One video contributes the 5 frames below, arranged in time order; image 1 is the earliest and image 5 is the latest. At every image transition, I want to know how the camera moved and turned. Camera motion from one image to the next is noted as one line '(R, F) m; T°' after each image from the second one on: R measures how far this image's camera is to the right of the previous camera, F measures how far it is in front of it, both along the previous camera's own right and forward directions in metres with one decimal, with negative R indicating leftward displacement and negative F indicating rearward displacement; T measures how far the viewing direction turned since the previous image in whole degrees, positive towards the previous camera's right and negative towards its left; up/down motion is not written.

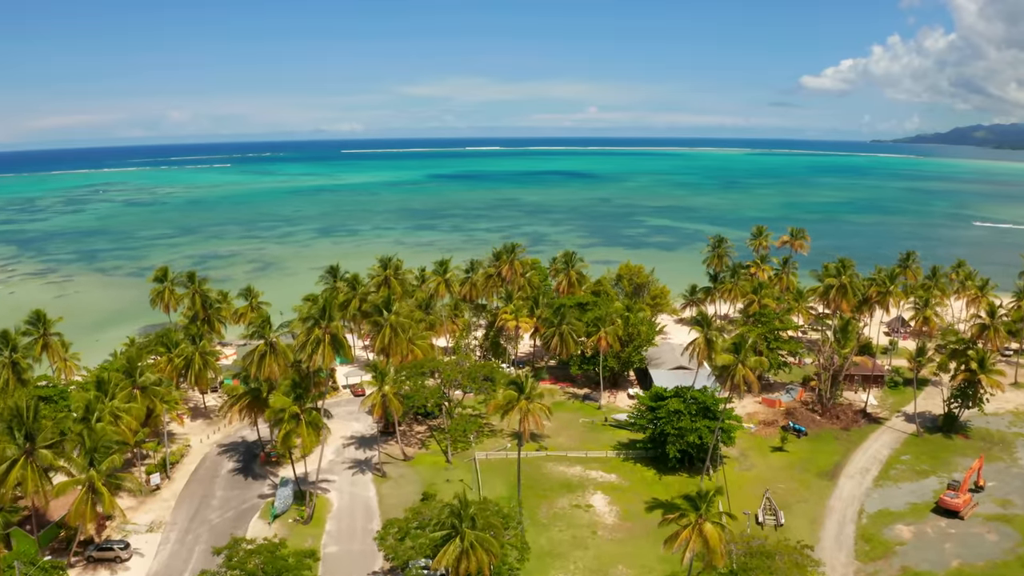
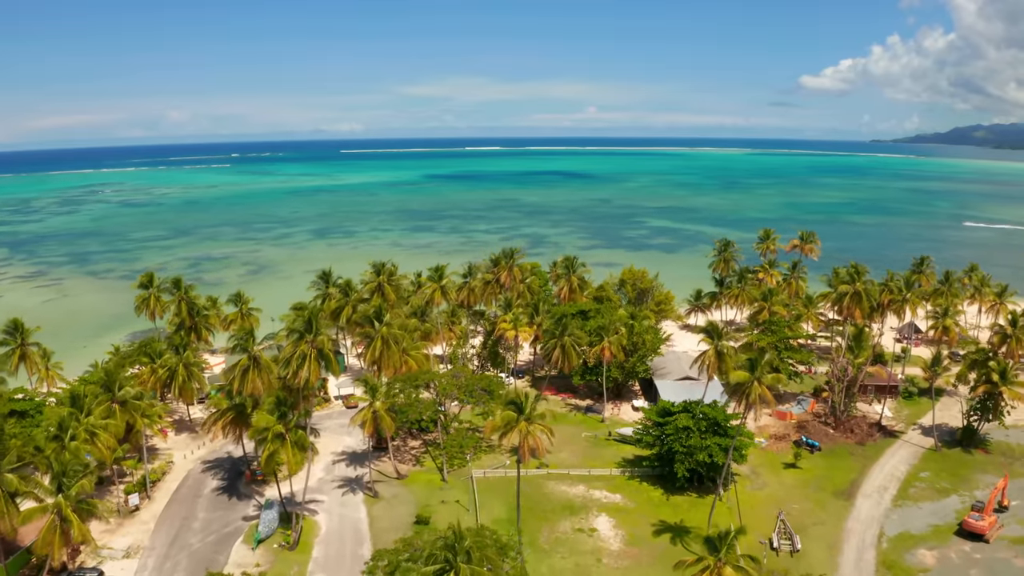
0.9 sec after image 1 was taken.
(0.0, +2.3) m; 0°
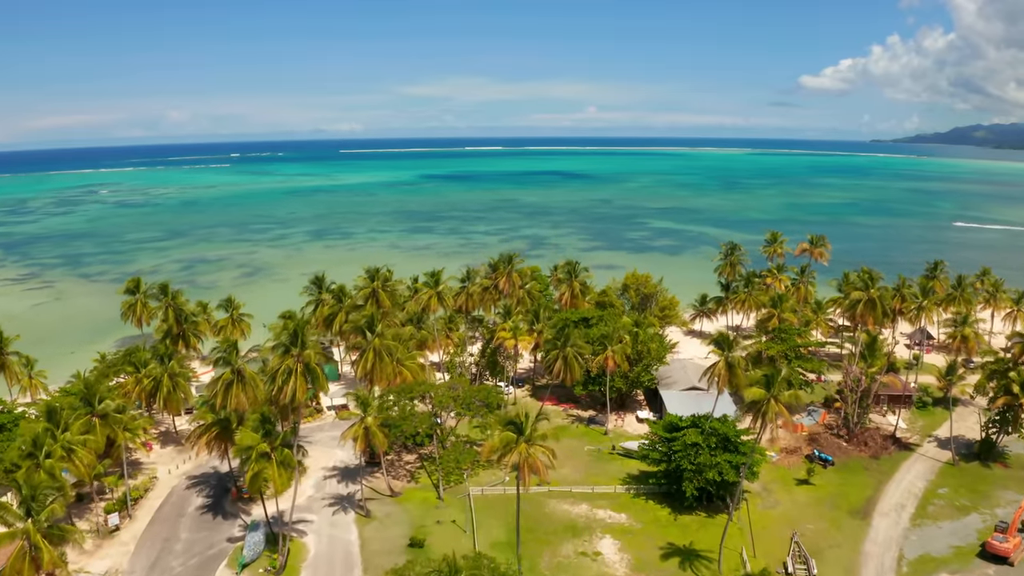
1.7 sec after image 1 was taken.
(0.0, +2.0) m; 0°
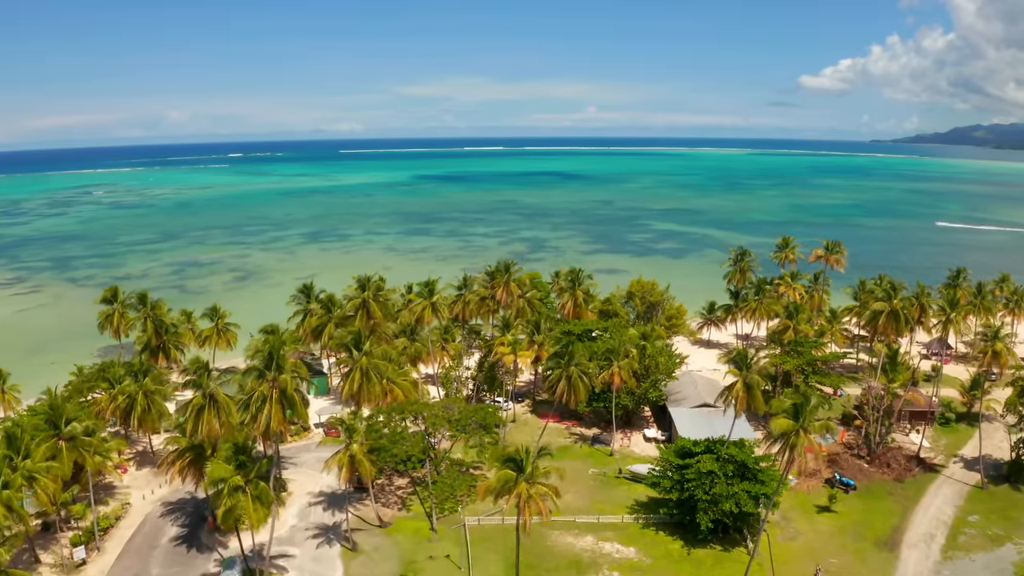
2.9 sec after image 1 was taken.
(0.0, +3.0) m; 0°
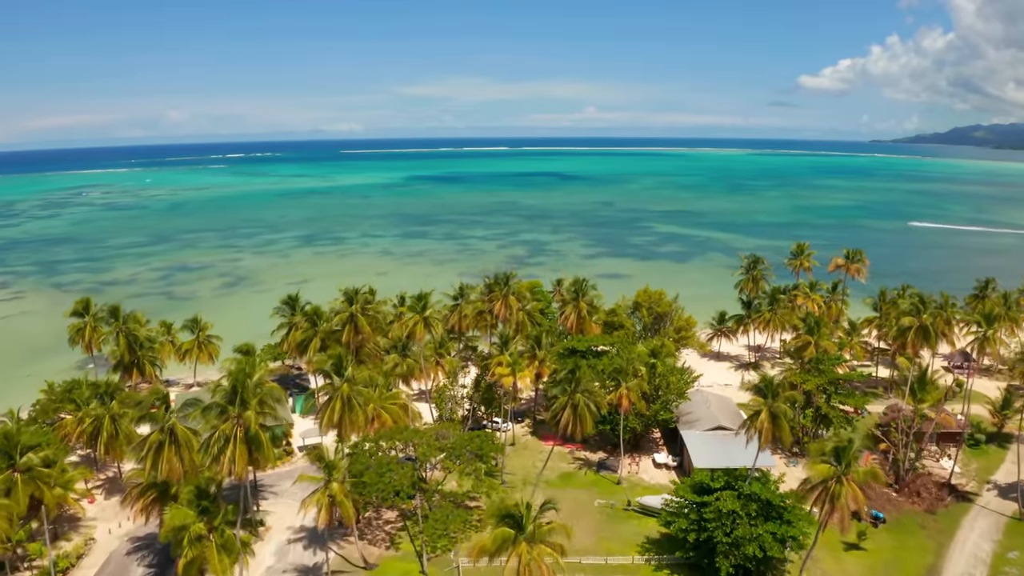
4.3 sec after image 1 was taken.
(0.0, +3.4) m; 0°
